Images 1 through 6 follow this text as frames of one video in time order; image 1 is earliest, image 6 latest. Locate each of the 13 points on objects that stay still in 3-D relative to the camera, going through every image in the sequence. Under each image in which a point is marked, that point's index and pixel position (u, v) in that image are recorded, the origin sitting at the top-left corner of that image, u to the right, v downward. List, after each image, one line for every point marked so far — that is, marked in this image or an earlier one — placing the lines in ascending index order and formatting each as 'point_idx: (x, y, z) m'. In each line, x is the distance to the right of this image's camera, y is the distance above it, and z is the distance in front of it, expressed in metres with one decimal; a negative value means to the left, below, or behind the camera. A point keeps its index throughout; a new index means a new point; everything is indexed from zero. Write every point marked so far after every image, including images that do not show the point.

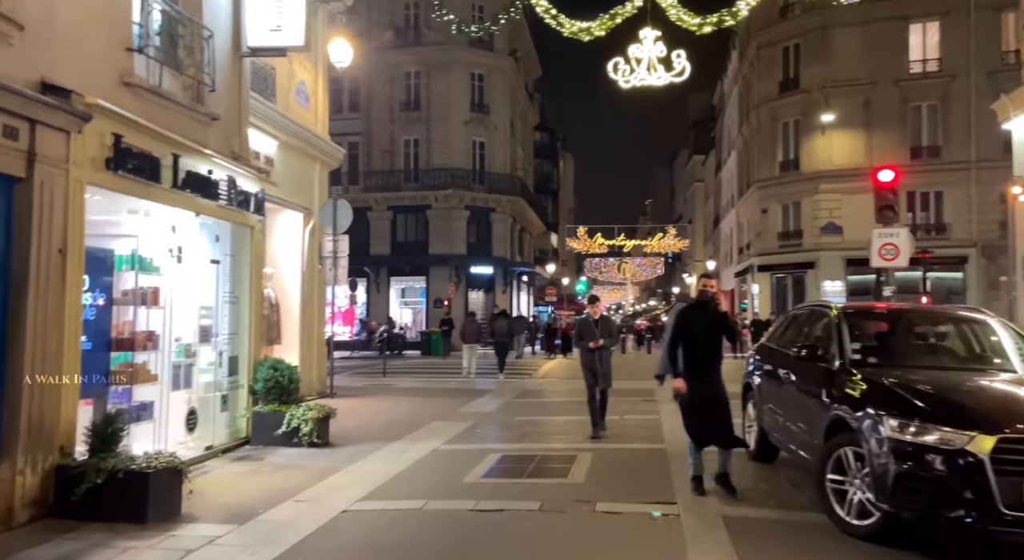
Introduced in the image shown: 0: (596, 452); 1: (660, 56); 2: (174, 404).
0: (+0.8, -2.0, +8.4) m
1: (+2.4, +3.6, +12.6) m
2: (-3.4, -1.3, +8.0) m
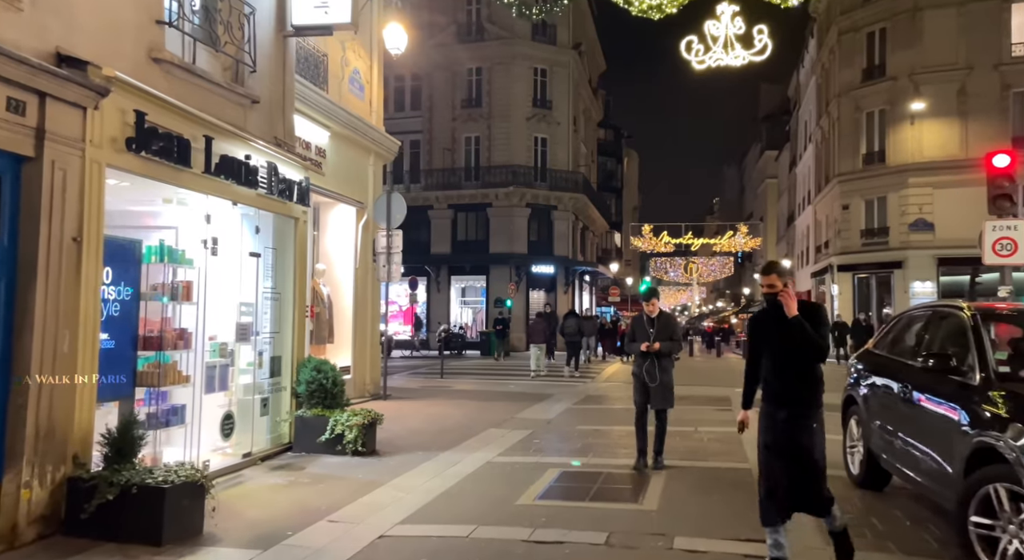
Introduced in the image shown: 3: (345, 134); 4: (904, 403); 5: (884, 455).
0: (+1.4, -1.9, +7.5) m
1: (+3.3, +3.6, +11.5) m
2: (-2.8, -1.2, +7.4) m
3: (-2.7, +2.4, +12.8) m
4: (+3.1, -1.0, +6.3) m
5: (+3.1, -1.5, +6.7) m
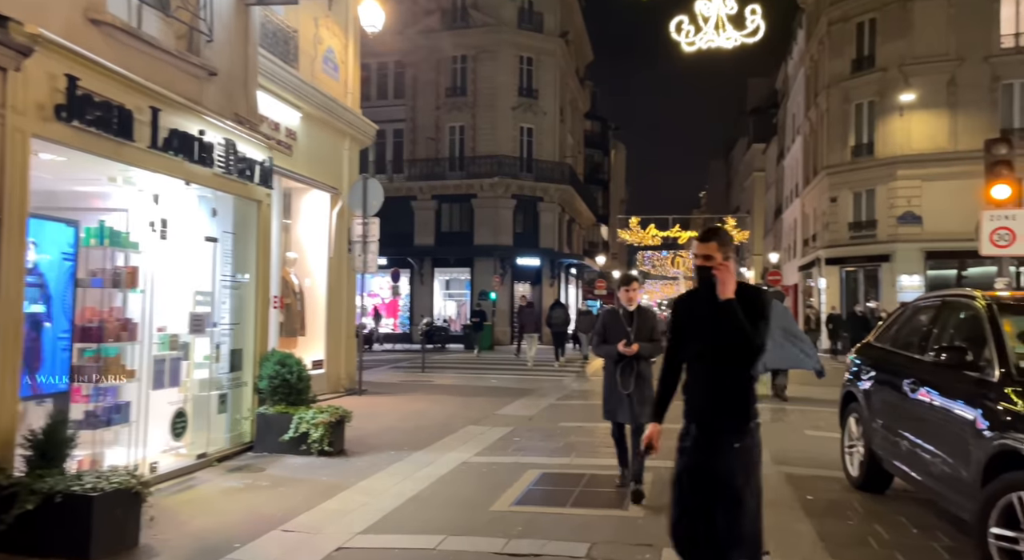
0: (+1.2, -1.8, +7.0) m
1: (+3.0, +3.7, +11.0) m
2: (-3.0, -1.1, +6.8) m
3: (-3.0, +2.6, +12.2) m
4: (+2.9, -0.9, +5.8) m
5: (+2.9, -1.4, +6.2) m
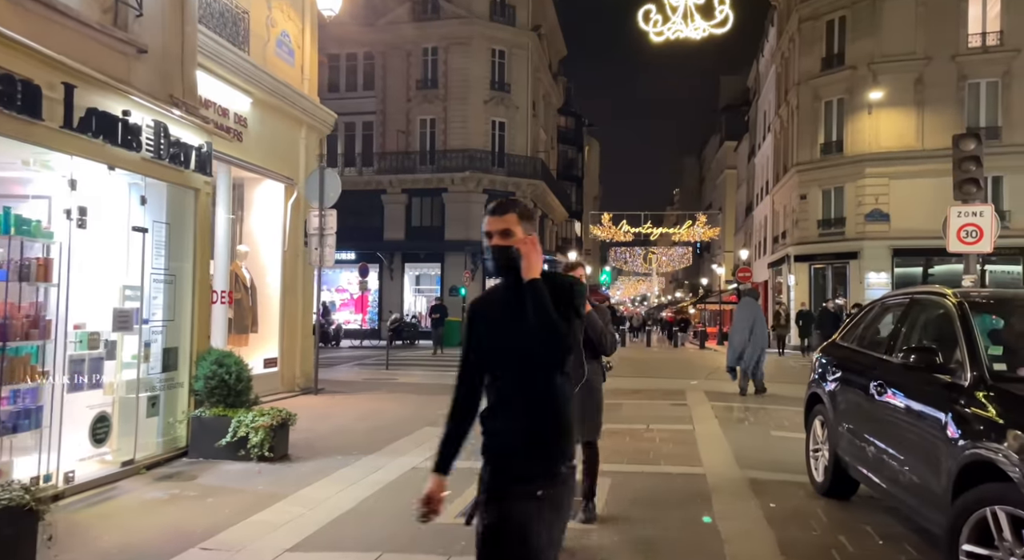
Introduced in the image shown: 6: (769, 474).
0: (+0.8, -1.8, +6.6) m
1: (+2.5, +3.8, +10.7) m
2: (-3.5, -1.0, +6.3) m
3: (-3.5, +2.6, +11.7) m
4: (+2.5, -0.8, +5.4) m
5: (+2.5, -1.4, +5.9) m
6: (+2.4, -1.8, +7.3) m
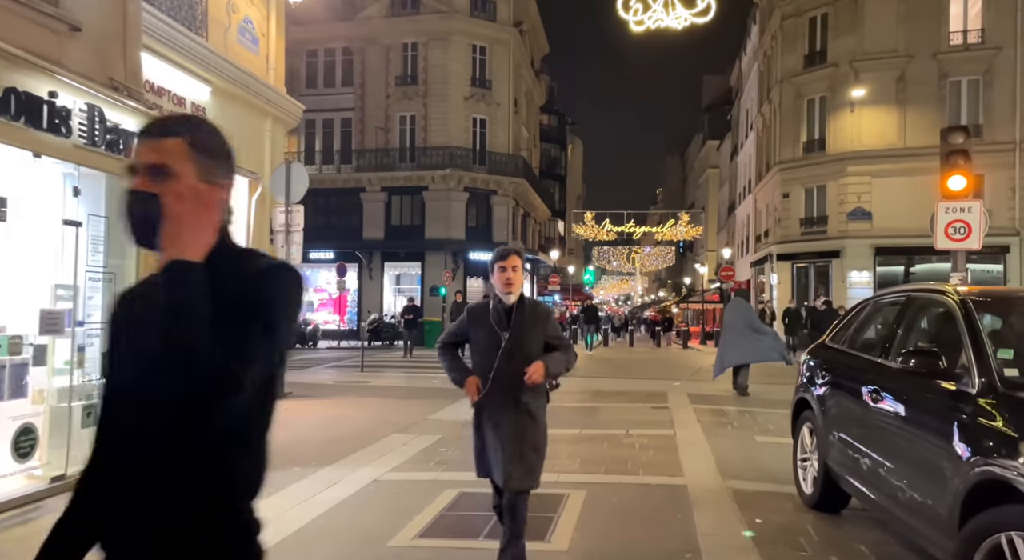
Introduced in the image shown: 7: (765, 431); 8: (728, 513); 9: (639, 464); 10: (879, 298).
0: (+0.5, -1.8, +6.1) m
1: (+2.2, +3.8, +10.2) m
2: (-3.7, -1.0, +5.7) m
3: (-3.9, +2.7, +11.1) m
4: (+2.3, -0.8, +5.0) m
5: (+2.3, -1.3, +5.4) m
6: (+2.1, -1.8, +6.8) m
7: (+3.1, -1.9, +9.8) m
8: (+1.6, -1.8, +6.0) m
9: (+1.3, -1.8, +7.8) m
10: (+2.7, -0.1, +5.7) m
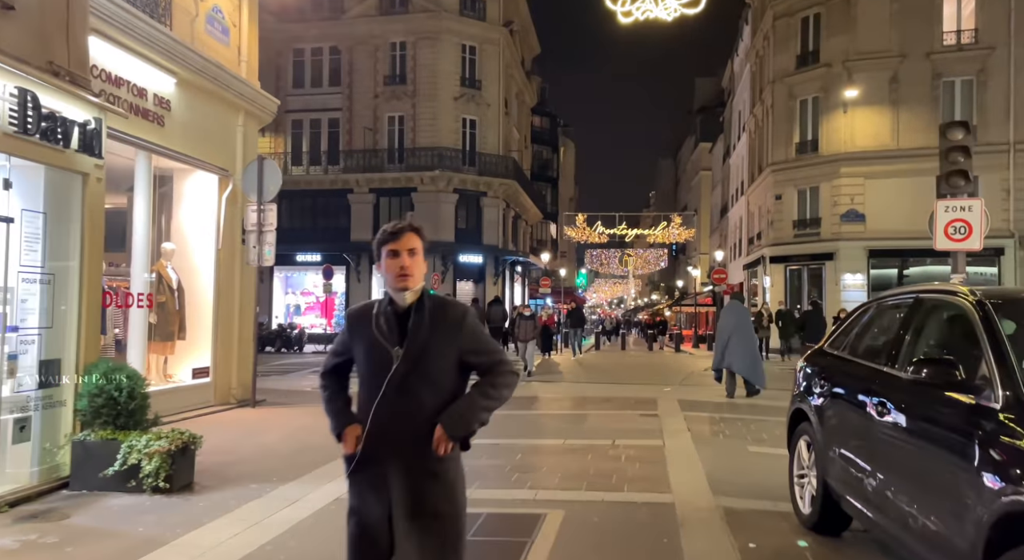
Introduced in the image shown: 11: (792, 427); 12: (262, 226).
0: (+0.3, -1.8, +5.6) m
1: (+1.9, +3.8, +9.7) m
2: (-3.9, -1.0, +5.2) m
3: (-4.2, +2.6, +10.5) m
4: (+2.1, -0.8, +4.5) m
5: (+2.1, -1.3, +4.9) m
6: (+1.9, -1.8, +6.3) m
7: (+2.9, -1.9, +9.3) m
8: (+1.4, -1.8, +5.5) m
9: (+1.0, -1.8, +7.2) m
10: (+2.5, -0.1, +5.3) m
11: (+2.1, -1.1, +6.0) m
12: (-3.6, +0.8, +11.6) m
